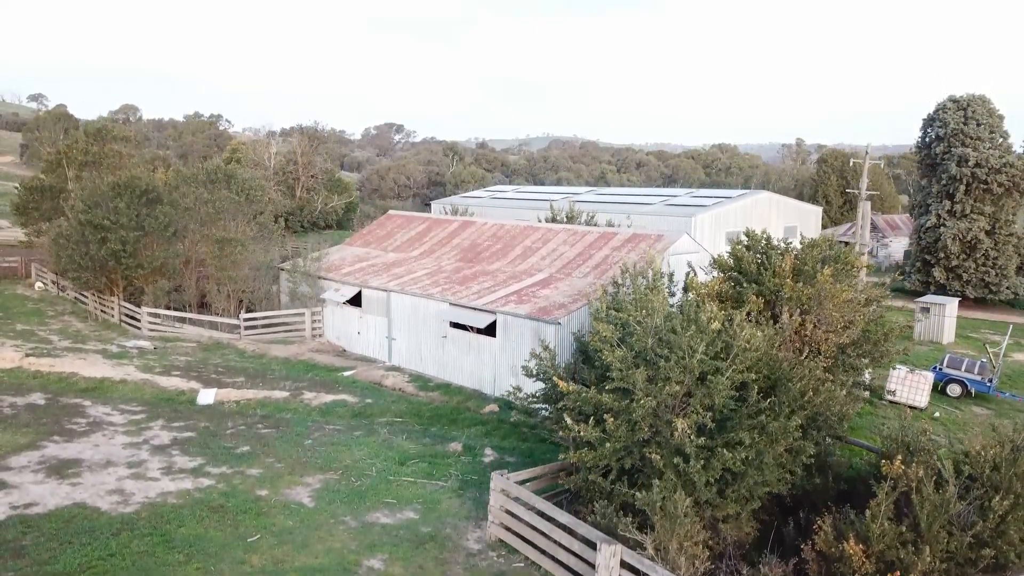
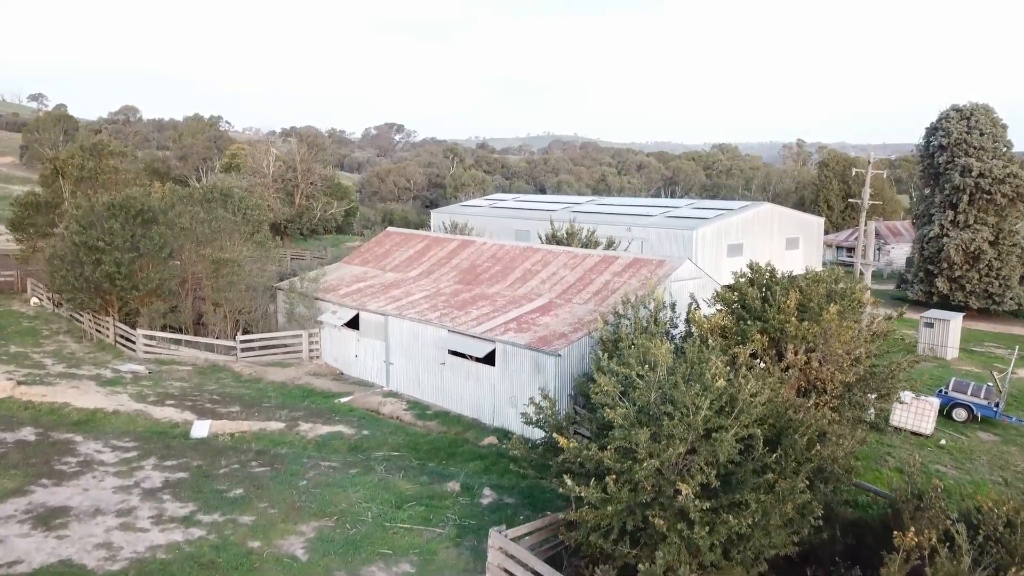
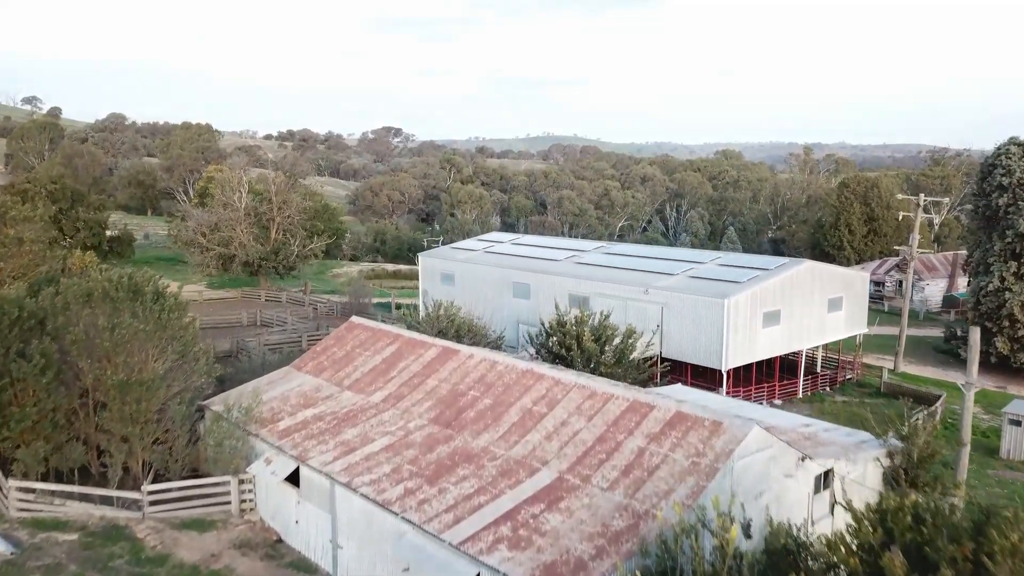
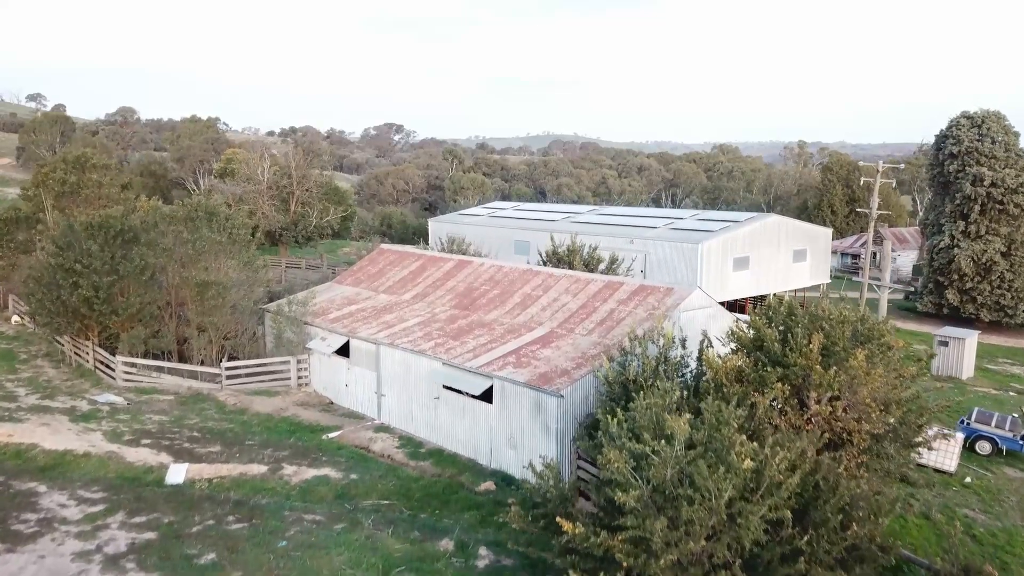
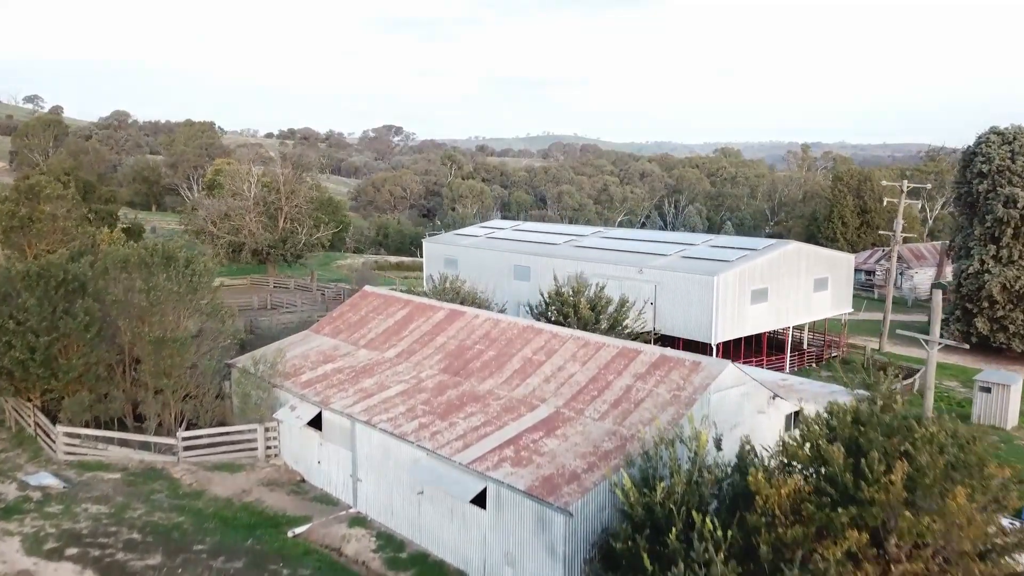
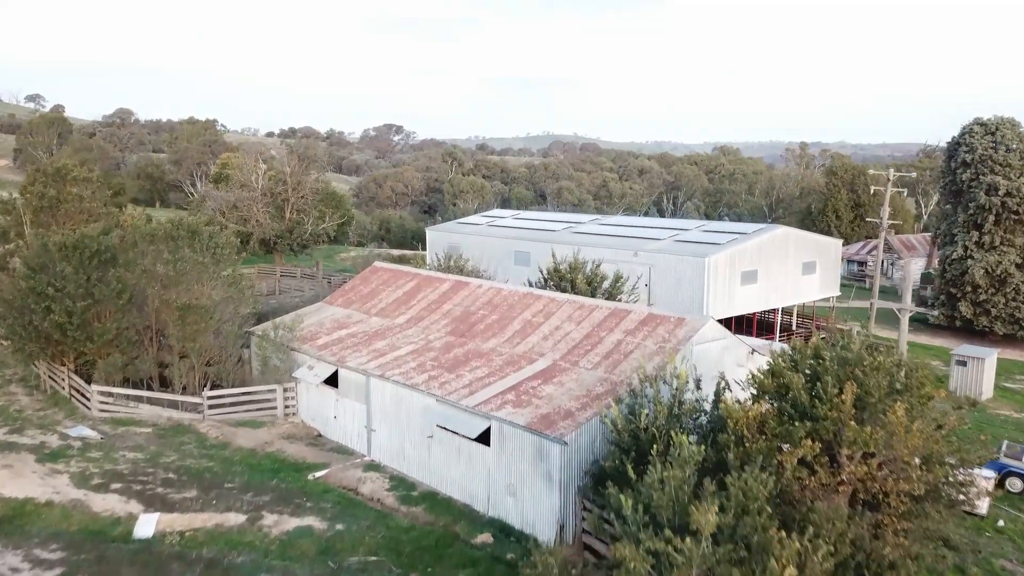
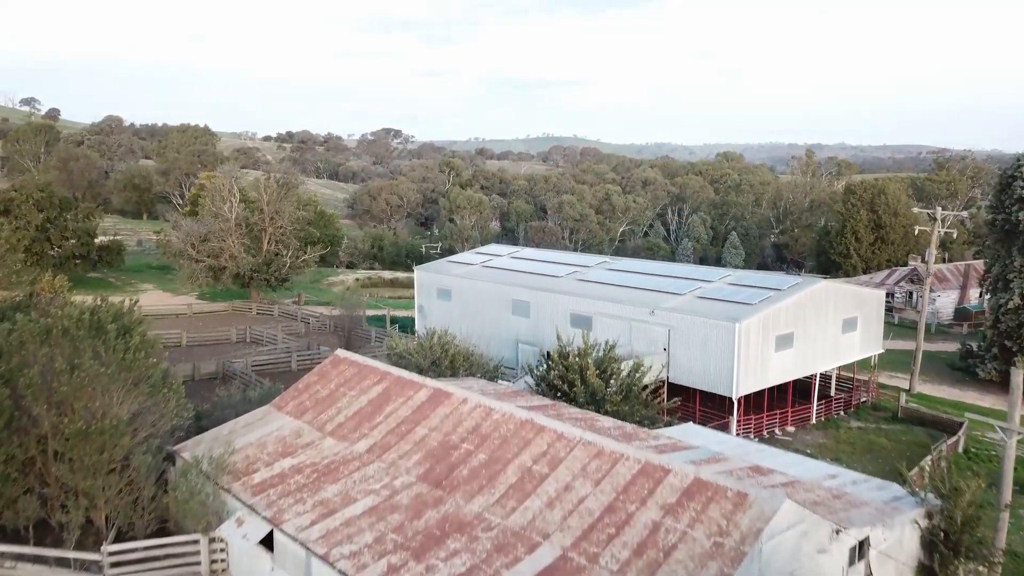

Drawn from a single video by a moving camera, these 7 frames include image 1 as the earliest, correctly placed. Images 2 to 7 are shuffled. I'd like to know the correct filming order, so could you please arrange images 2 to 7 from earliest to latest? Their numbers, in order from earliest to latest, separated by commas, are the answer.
2, 4, 6, 5, 3, 7
